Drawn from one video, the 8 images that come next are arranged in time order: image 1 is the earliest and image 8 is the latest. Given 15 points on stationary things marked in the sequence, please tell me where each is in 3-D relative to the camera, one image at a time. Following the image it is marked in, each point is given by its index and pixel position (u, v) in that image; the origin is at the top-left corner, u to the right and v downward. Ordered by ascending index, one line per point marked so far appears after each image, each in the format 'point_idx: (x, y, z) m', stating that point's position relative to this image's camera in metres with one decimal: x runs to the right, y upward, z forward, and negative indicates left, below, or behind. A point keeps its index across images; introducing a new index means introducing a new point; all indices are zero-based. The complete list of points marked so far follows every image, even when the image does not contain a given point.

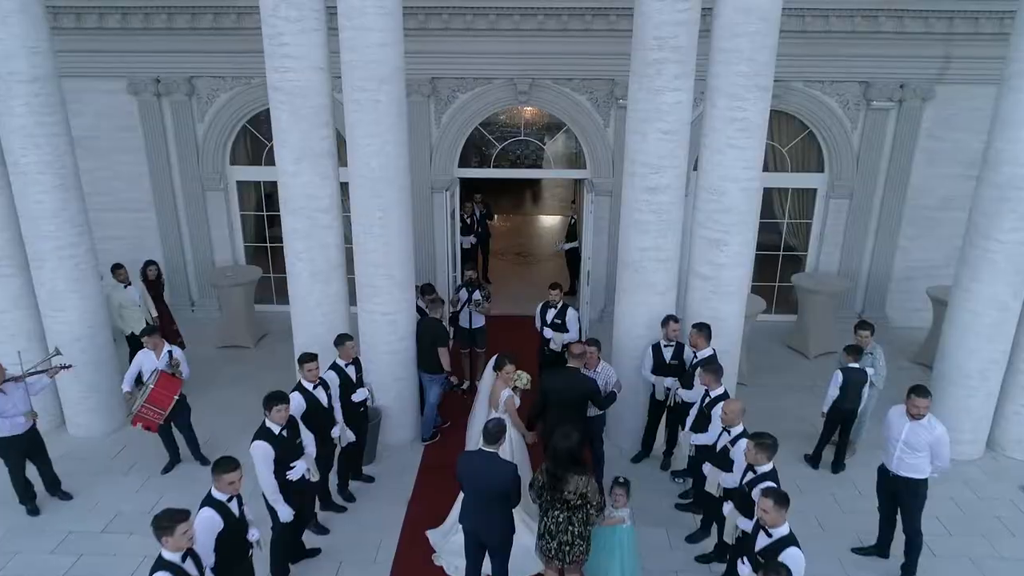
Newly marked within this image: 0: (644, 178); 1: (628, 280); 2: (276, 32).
0: (+1.3, +1.1, +6.4) m
1: (+1.2, +0.1, +6.8) m
2: (-2.2, +2.4, +6.2) m
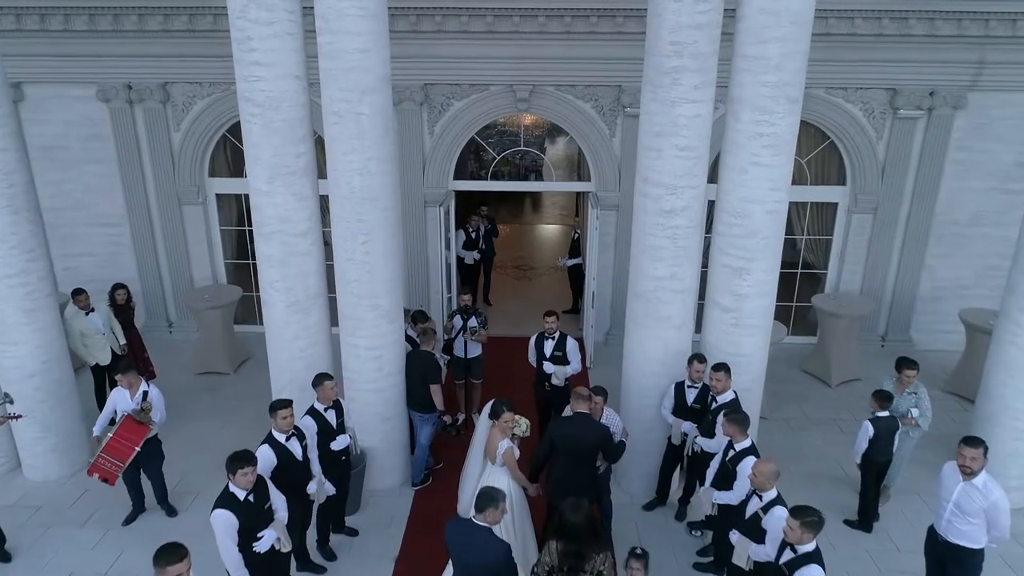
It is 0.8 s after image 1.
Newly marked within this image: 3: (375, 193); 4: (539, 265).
0: (+1.3, +0.8, +5.8) m
1: (+1.2, -0.2, +6.1) m
2: (-2.2, +2.1, +5.5) m
3: (-1.2, +0.8, +5.9) m
4: (+0.5, +0.5, +13.3) m
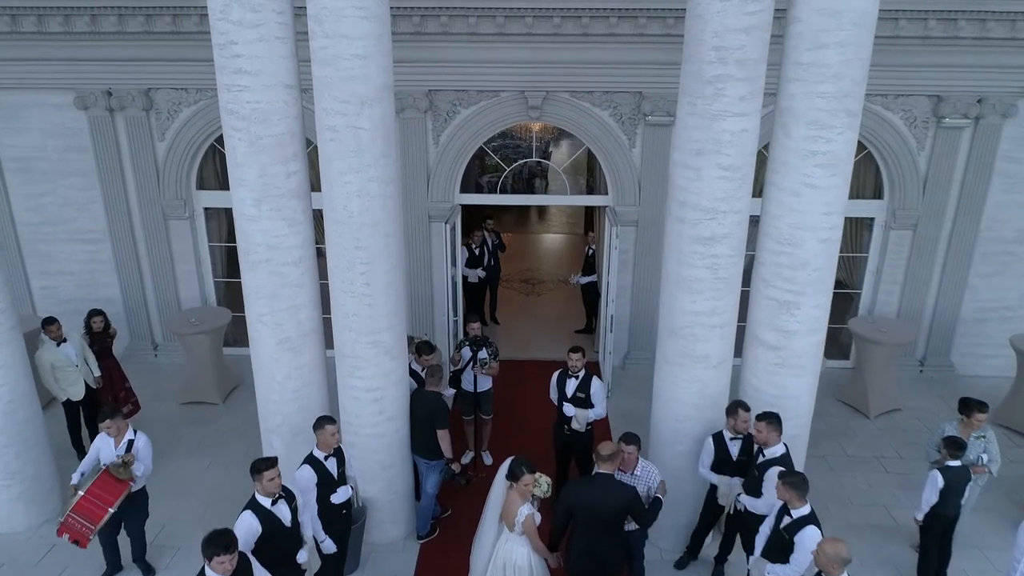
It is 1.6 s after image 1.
0: (+1.4, +0.5, +5.1) m
1: (+1.3, -0.5, +5.5) m
2: (-2.1, +1.8, +4.8) m
3: (-1.1, +0.6, +5.2) m
4: (+0.7, +0.2, +12.6) m
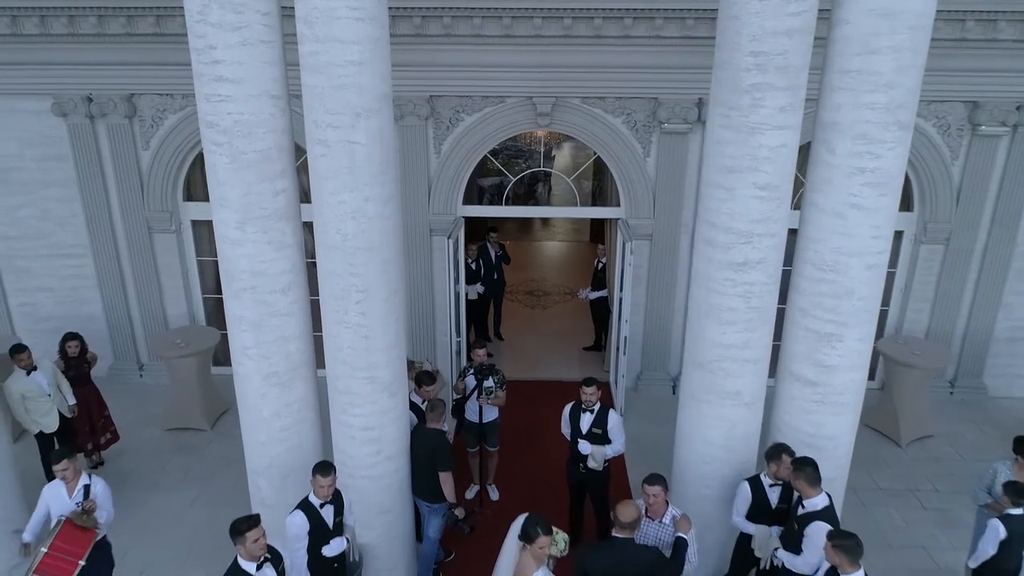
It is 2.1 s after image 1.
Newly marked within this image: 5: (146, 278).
0: (+1.5, +0.3, +4.6) m
1: (+1.4, -0.7, +5.0) m
2: (-2.0, +1.6, +4.3) m
3: (-1.0, +0.3, +4.7) m
4: (+0.7, 0.0, +12.1) m
5: (-4.7, +0.1, +8.5) m
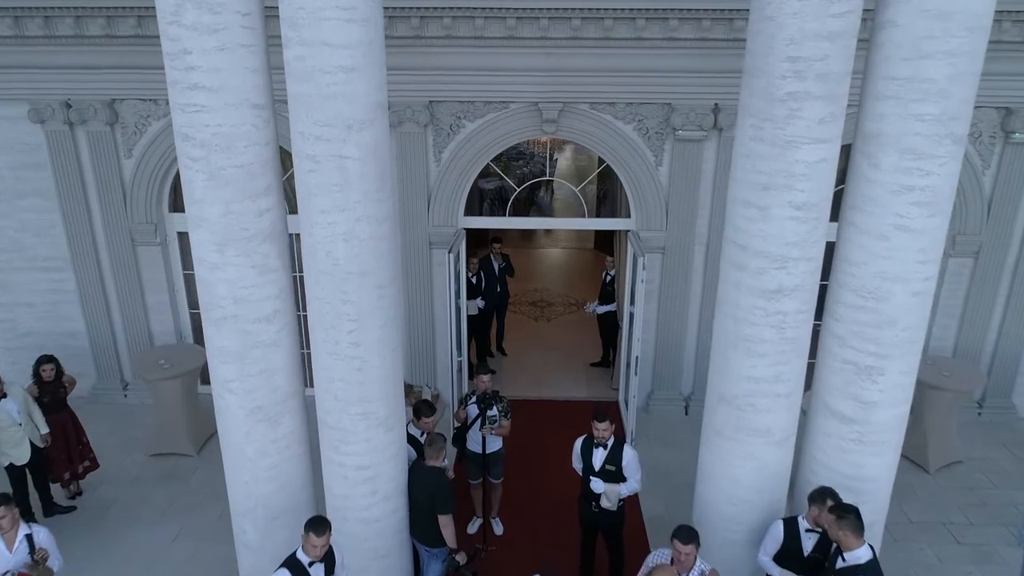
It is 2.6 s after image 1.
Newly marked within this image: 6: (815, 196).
0: (+1.6, +0.1, +4.1) m
1: (+1.5, -0.9, +4.5) m
2: (-1.9, +1.4, +3.9) m
3: (-0.9, +0.2, +4.2) m
4: (+0.8, -0.2, +11.6) m
5: (-4.6, -0.1, +8.0) m
6: (+1.8, +0.6, +4.0) m
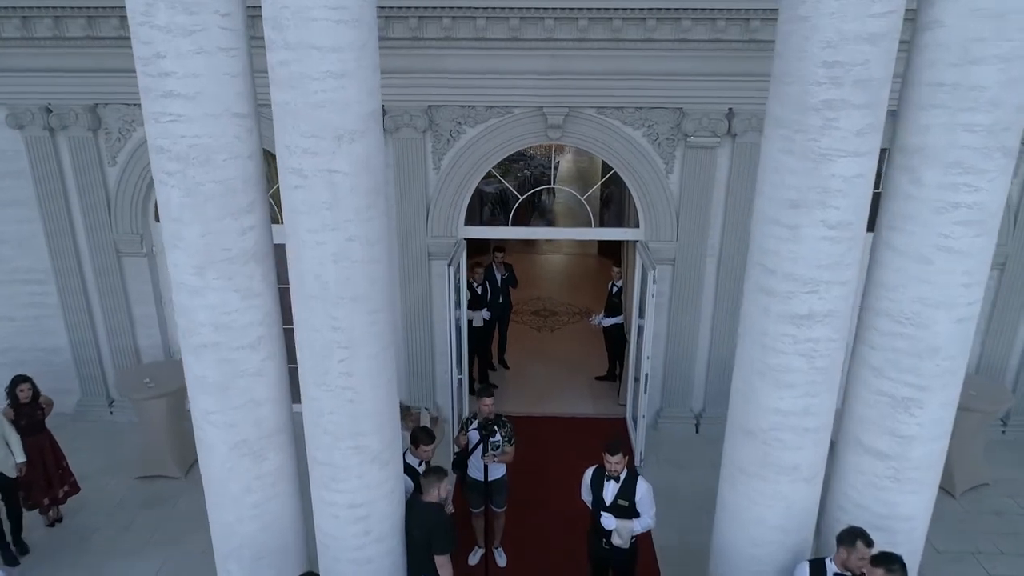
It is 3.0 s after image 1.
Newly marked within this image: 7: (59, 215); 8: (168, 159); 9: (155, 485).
0: (+1.6, -0.1, +3.8) m
1: (+1.5, -1.0, +4.2) m
2: (-1.9, +1.2, +3.5) m
3: (-0.9, 0.0, +3.9) m
4: (+0.8, -0.4, +11.3) m
5: (-4.6, -0.2, +7.7) m
6: (+1.8, +0.4, +3.6) m
7: (-5.0, +0.8, +7.3) m
8: (-1.9, +0.7, +3.7) m
9: (-3.8, -2.1, +7.0) m
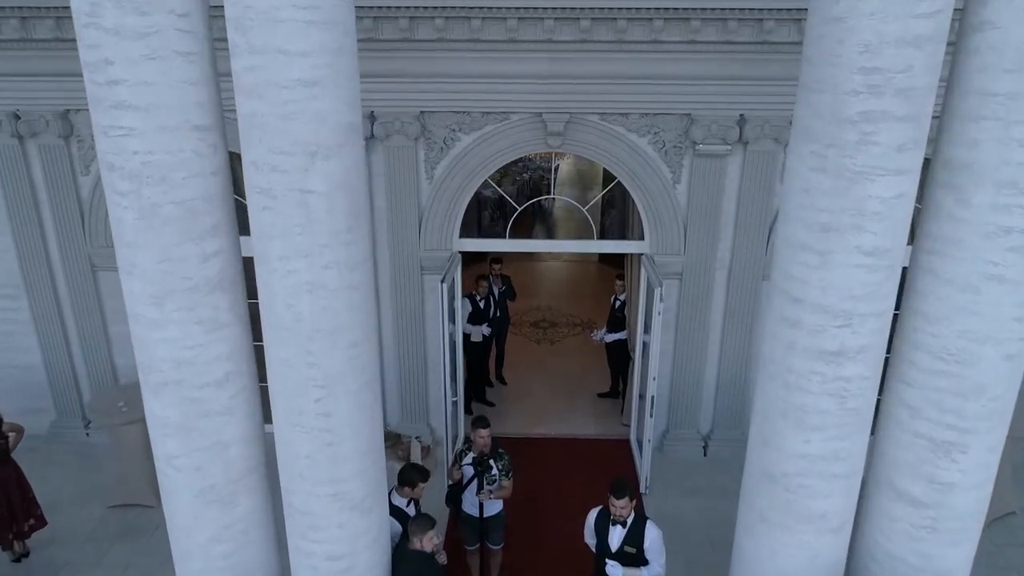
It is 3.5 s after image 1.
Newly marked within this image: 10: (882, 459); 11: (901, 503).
0: (+1.6, -0.2, +3.4) m
1: (+1.5, -1.2, +3.8) m
2: (-1.9, +1.1, +3.1) m
3: (-0.9, -0.2, +3.5) m
4: (+0.8, -0.5, +10.9) m
5: (-4.6, -0.4, +7.2) m
6: (+1.8, +0.2, +3.2) m
7: (-5.0, +0.6, +6.9) m
8: (-1.9, +0.5, +3.3) m
9: (-3.8, -2.3, +6.6) m
10: (+2.1, -1.0, +3.8) m
11: (+2.2, -1.2, +3.7) m
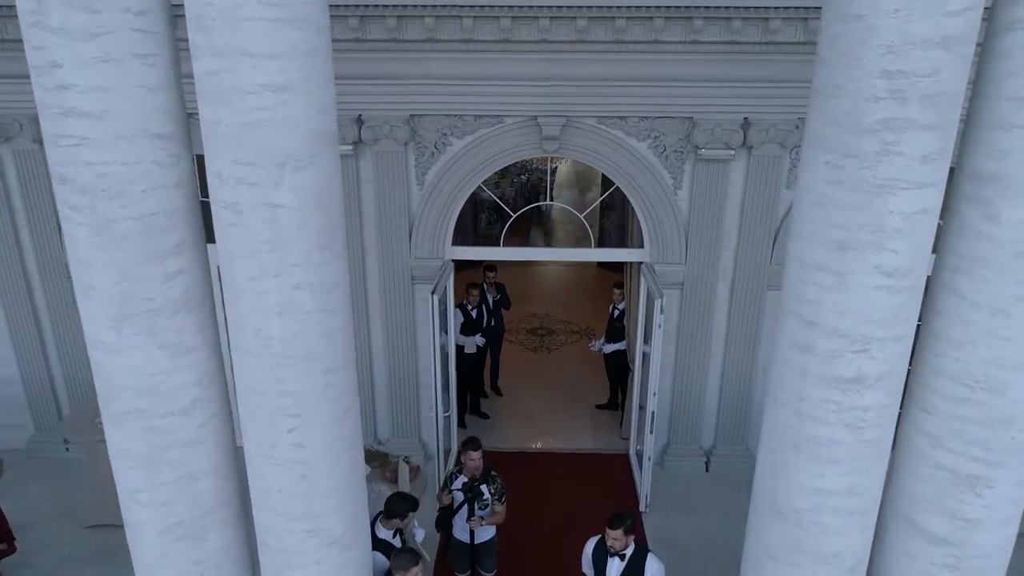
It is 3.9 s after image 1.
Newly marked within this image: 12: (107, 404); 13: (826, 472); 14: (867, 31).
0: (+1.5, -0.3, +3.1) m
1: (+1.4, -1.3, +3.5) m
2: (-2.0, +1.0, +2.8) m
3: (-1.0, -0.3, +3.2) m
4: (+0.7, -0.6, +10.6) m
5: (-4.7, -0.5, +7.0) m
6: (+1.8, +0.1, +2.9) m
7: (-5.1, +0.5, +6.6) m
8: (-2.0, +0.4, +3.0) m
9: (-3.9, -2.4, +6.3) m
10: (+2.1, -1.1, +3.5) m
11: (+2.1, -1.3, +3.5) m
12: (-2.0, -0.6, +3.3) m
13: (+1.6, -0.9, +3.3) m
14: (+1.5, +1.1, +2.7) m
